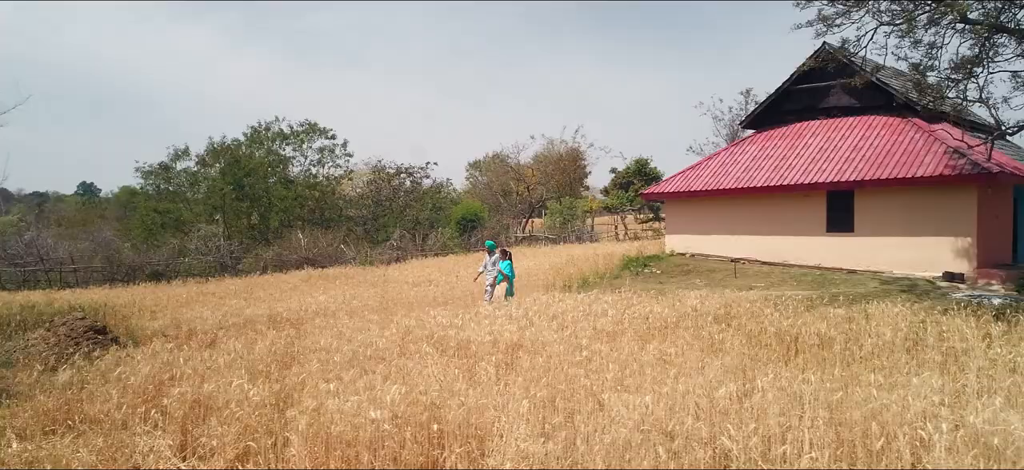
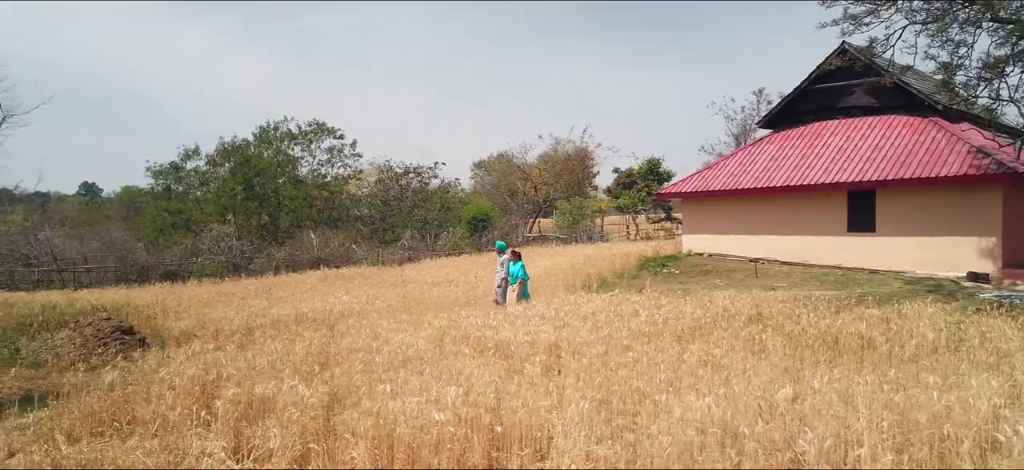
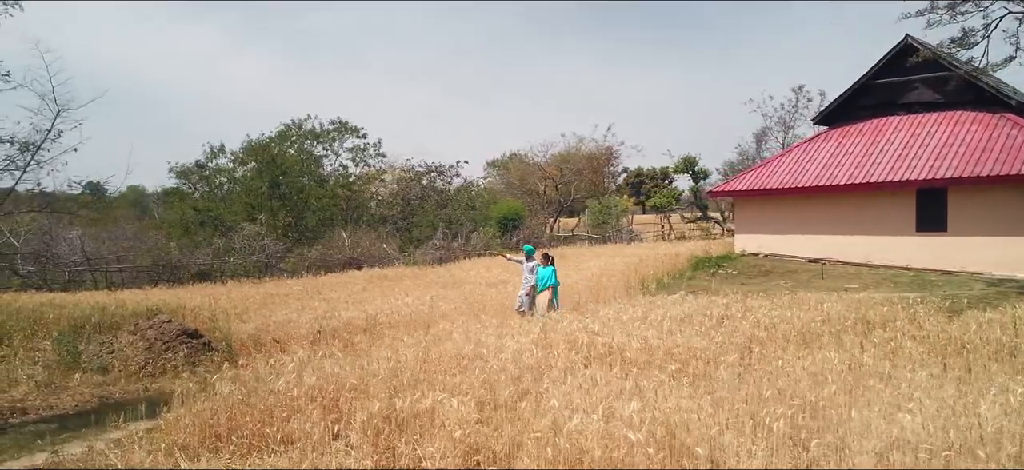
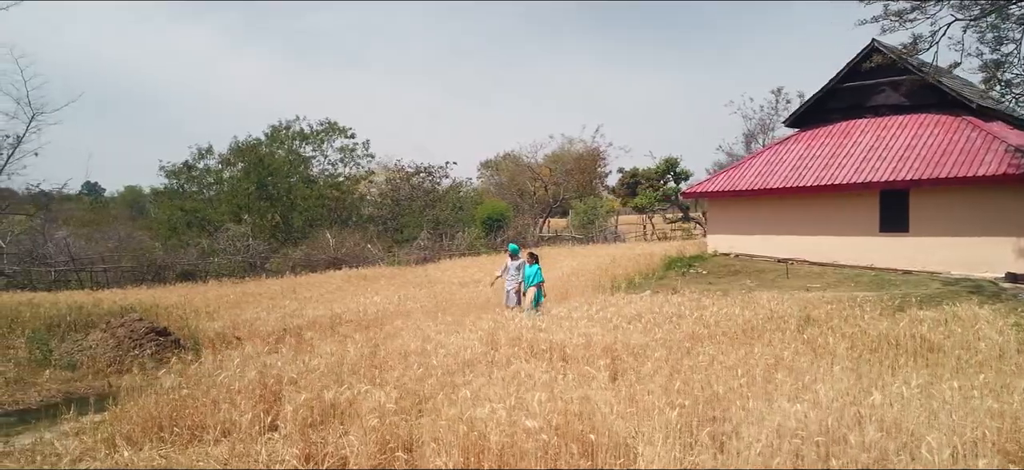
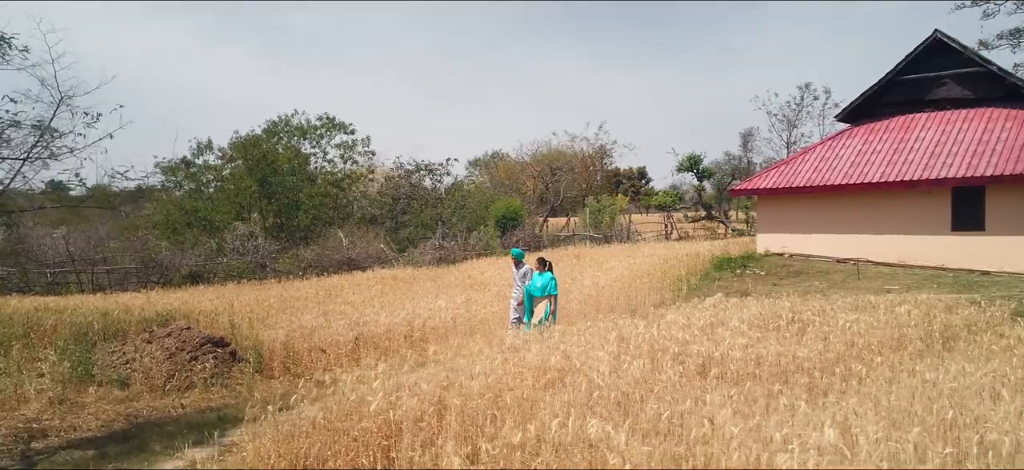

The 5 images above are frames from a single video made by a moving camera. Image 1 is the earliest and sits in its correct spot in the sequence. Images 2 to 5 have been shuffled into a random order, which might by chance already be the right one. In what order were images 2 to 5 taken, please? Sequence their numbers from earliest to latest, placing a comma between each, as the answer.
2, 4, 3, 5
